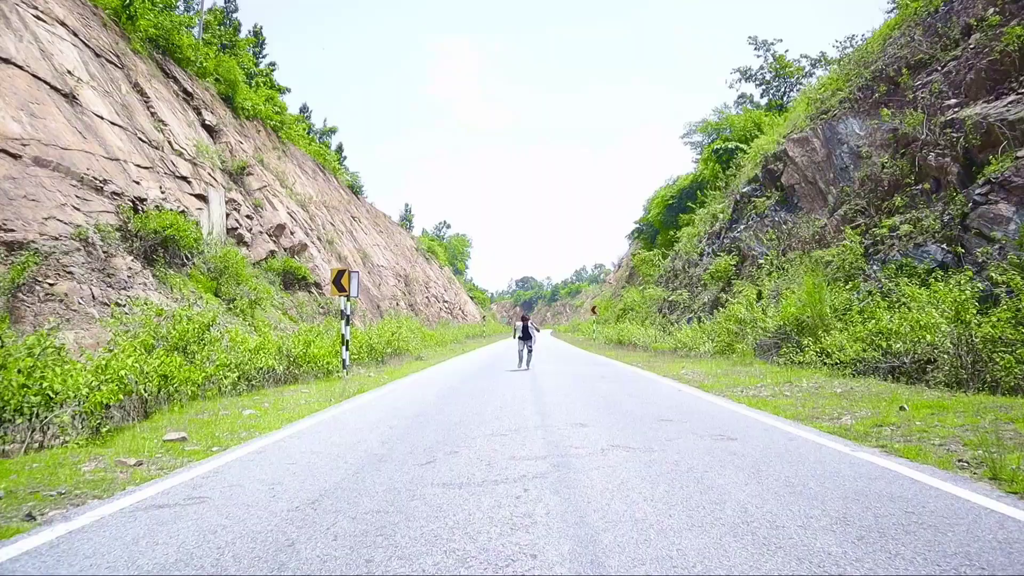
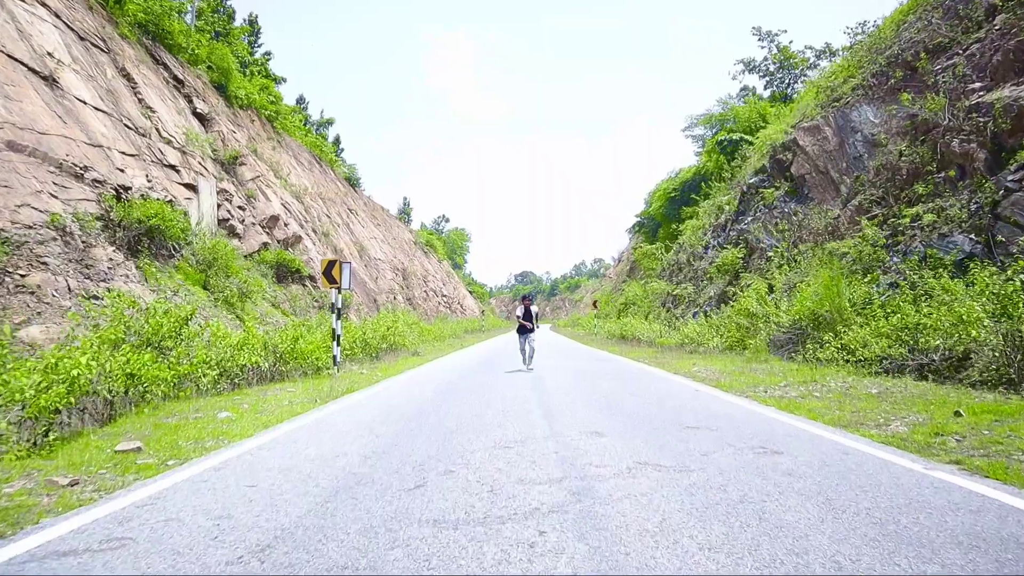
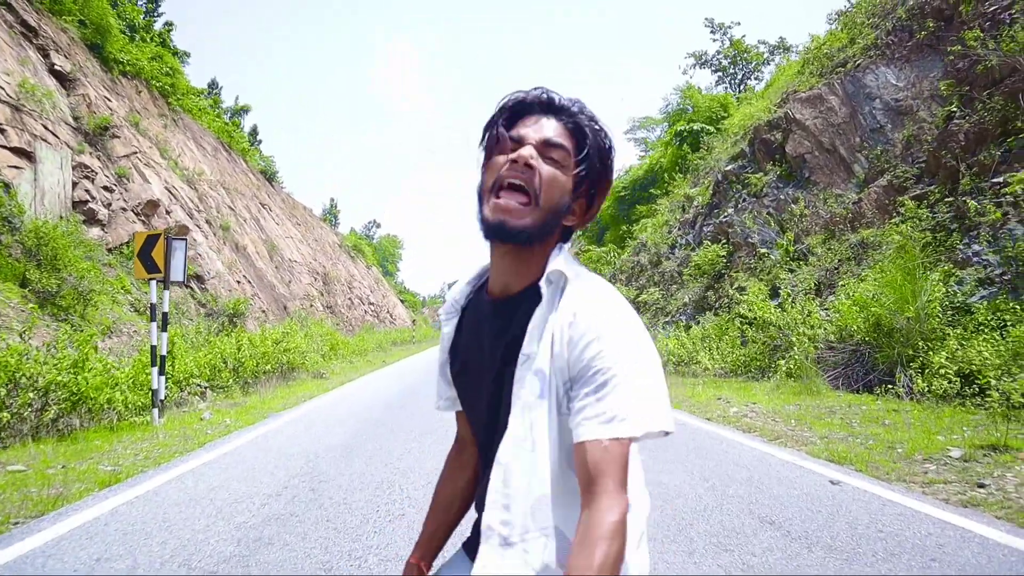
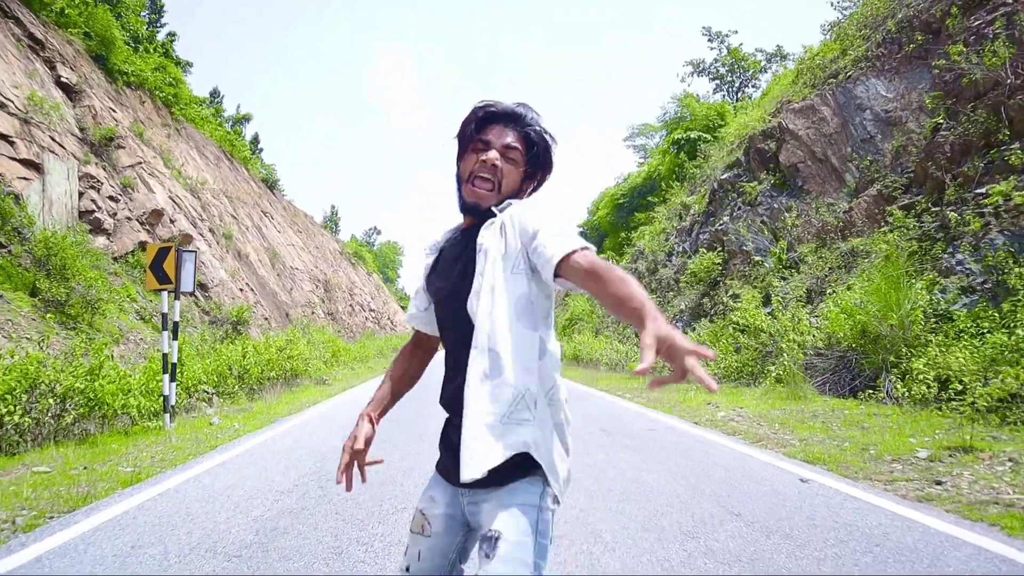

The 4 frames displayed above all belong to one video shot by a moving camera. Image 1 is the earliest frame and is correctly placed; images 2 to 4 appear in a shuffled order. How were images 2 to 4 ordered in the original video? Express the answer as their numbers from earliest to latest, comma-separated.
2, 3, 4
